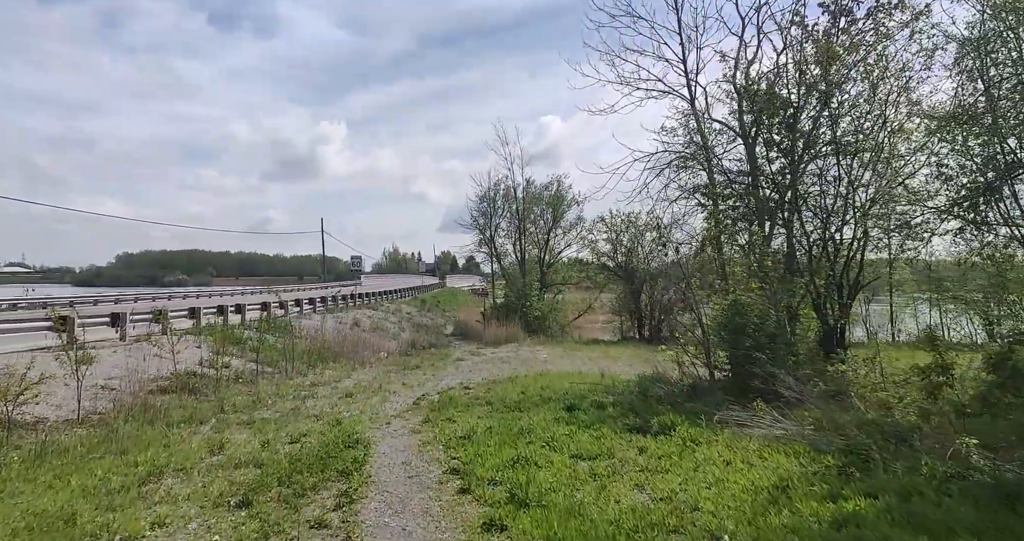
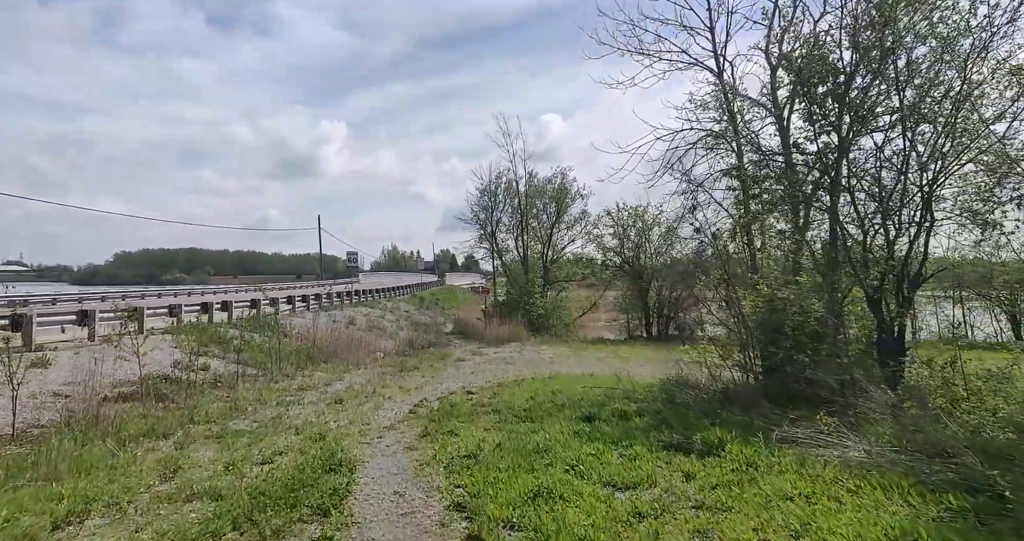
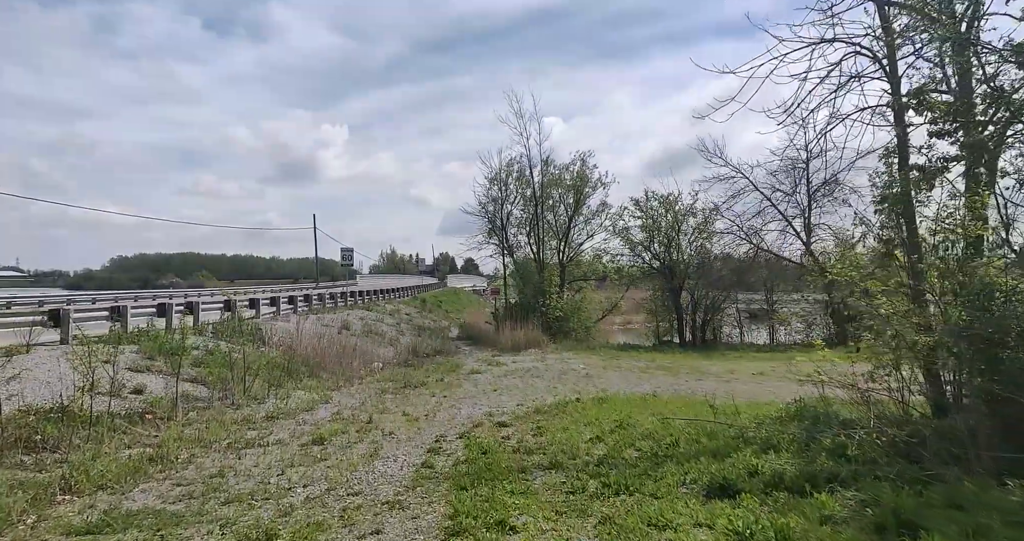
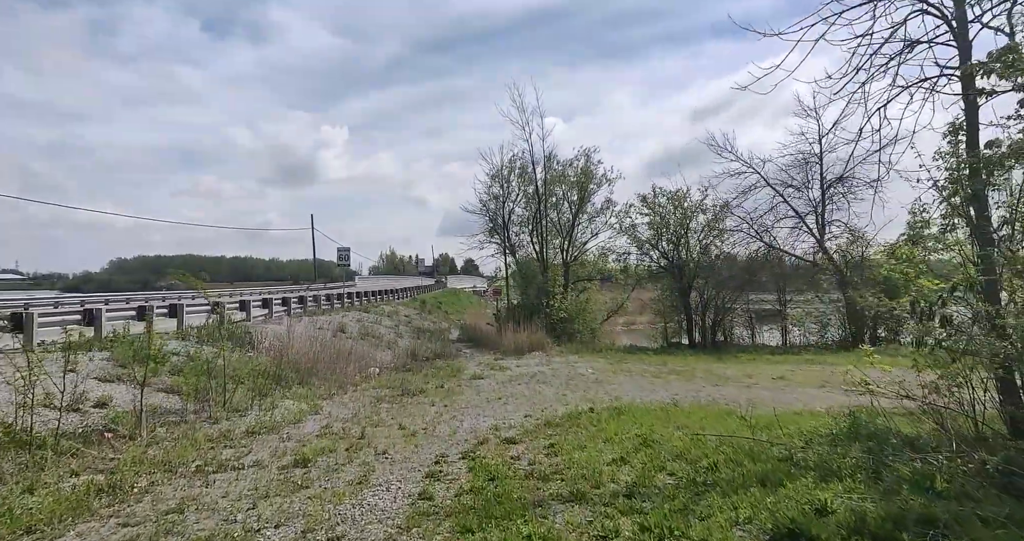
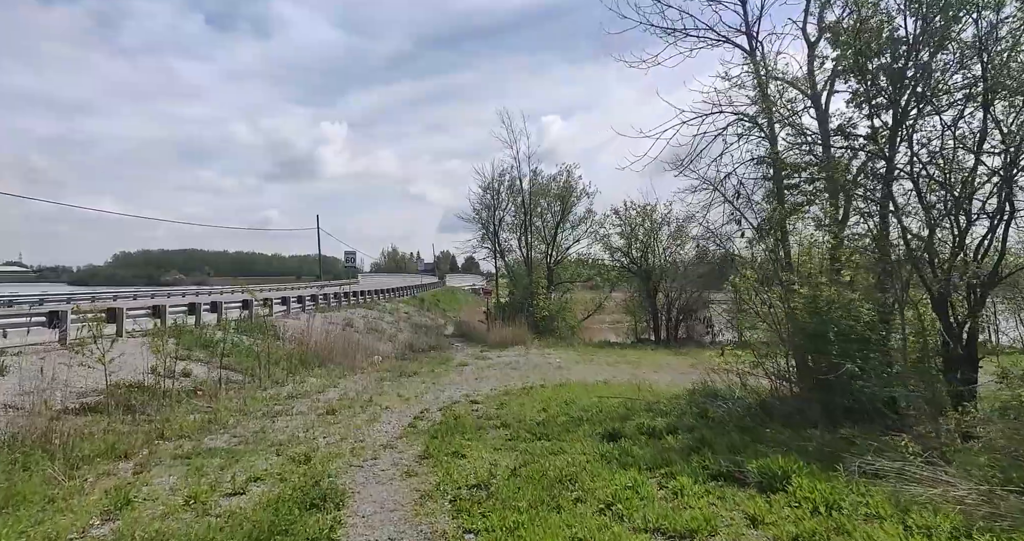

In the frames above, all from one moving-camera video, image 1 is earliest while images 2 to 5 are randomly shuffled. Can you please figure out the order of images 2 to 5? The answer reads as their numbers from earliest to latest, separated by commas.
2, 5, 3, 4
